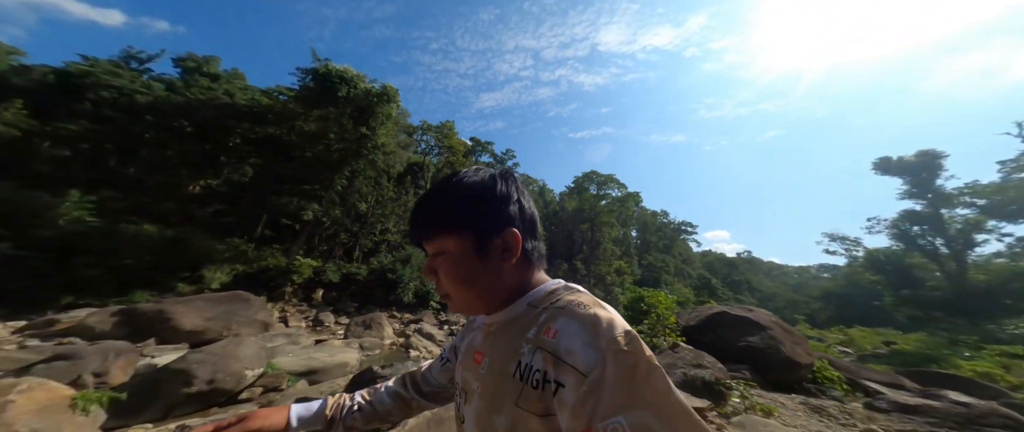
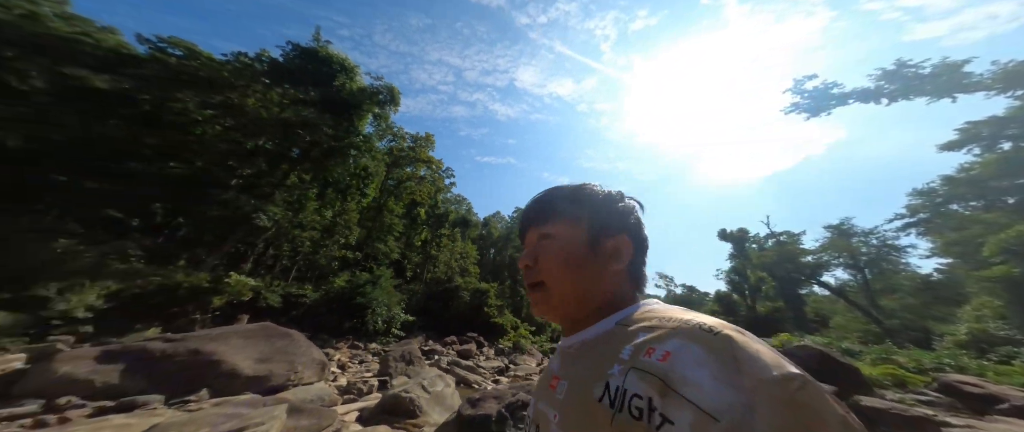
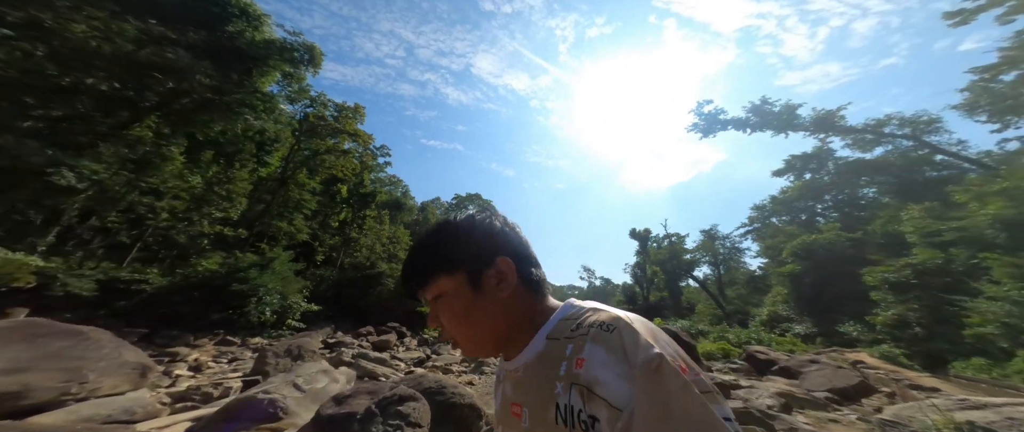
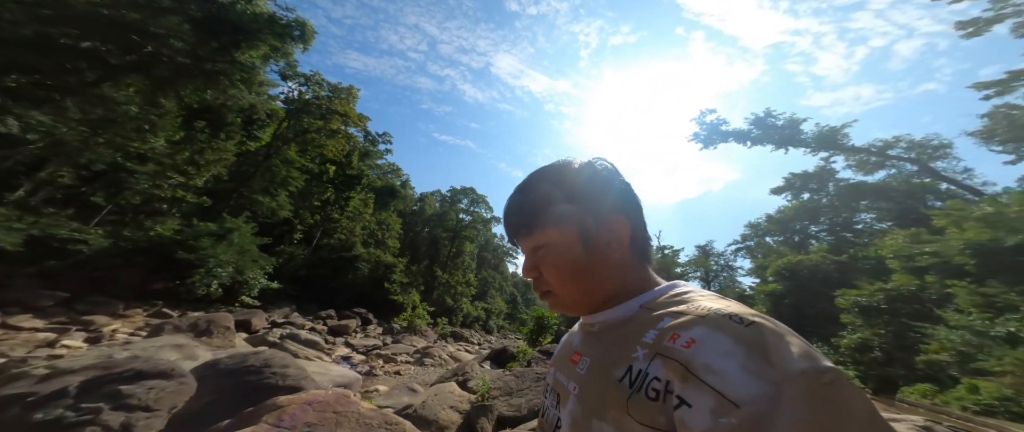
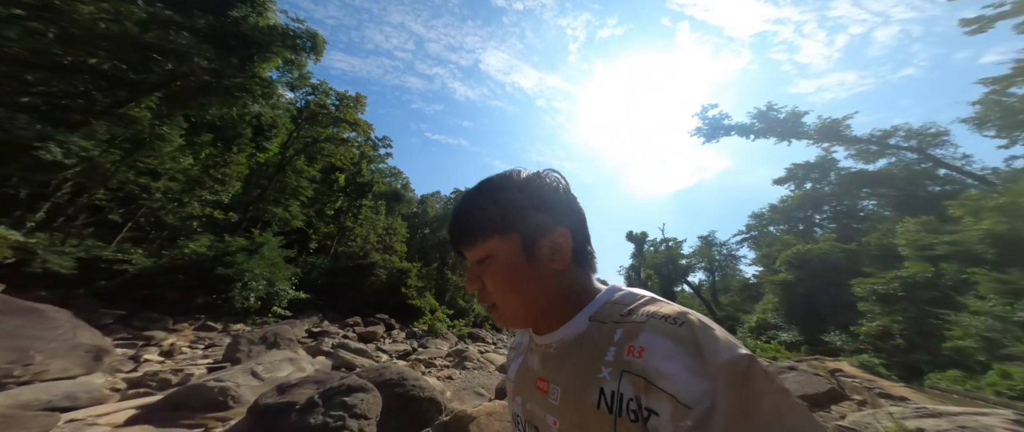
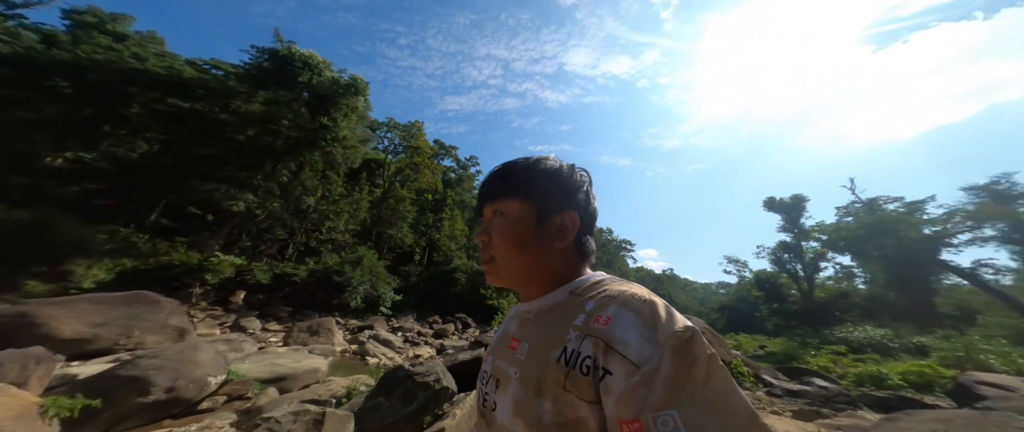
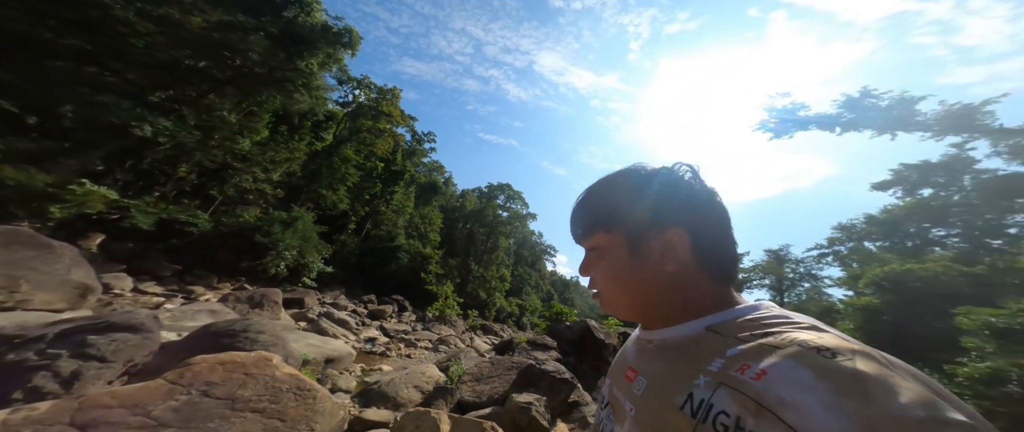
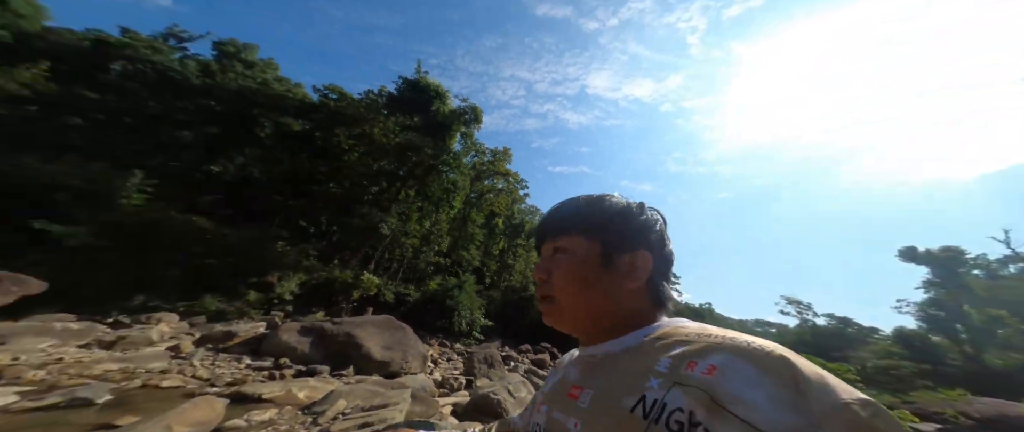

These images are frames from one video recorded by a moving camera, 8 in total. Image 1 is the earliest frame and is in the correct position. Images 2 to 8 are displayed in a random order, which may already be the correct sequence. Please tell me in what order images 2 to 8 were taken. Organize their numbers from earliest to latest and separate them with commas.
6, 7, 4, 5, 3, 2, 8
